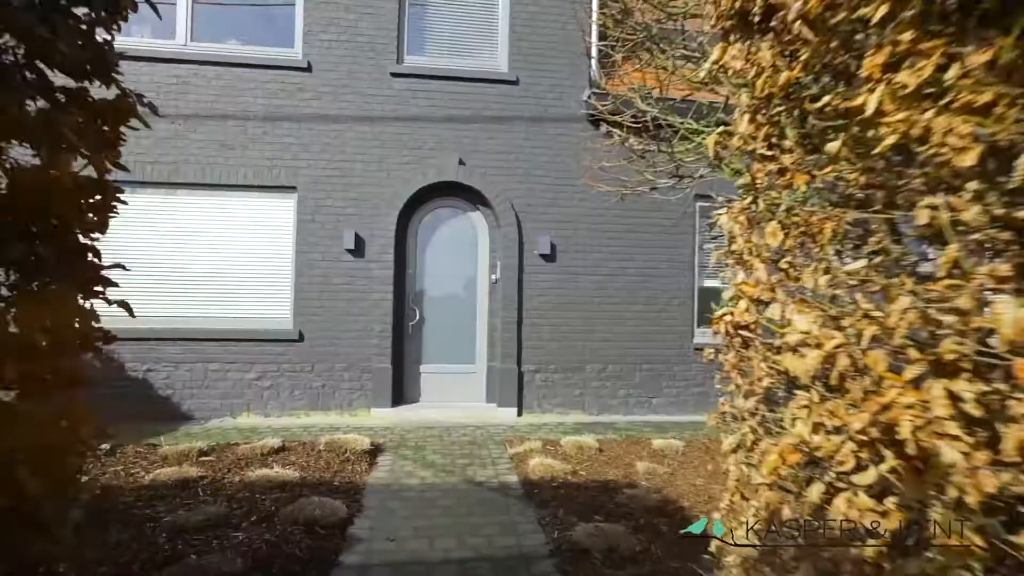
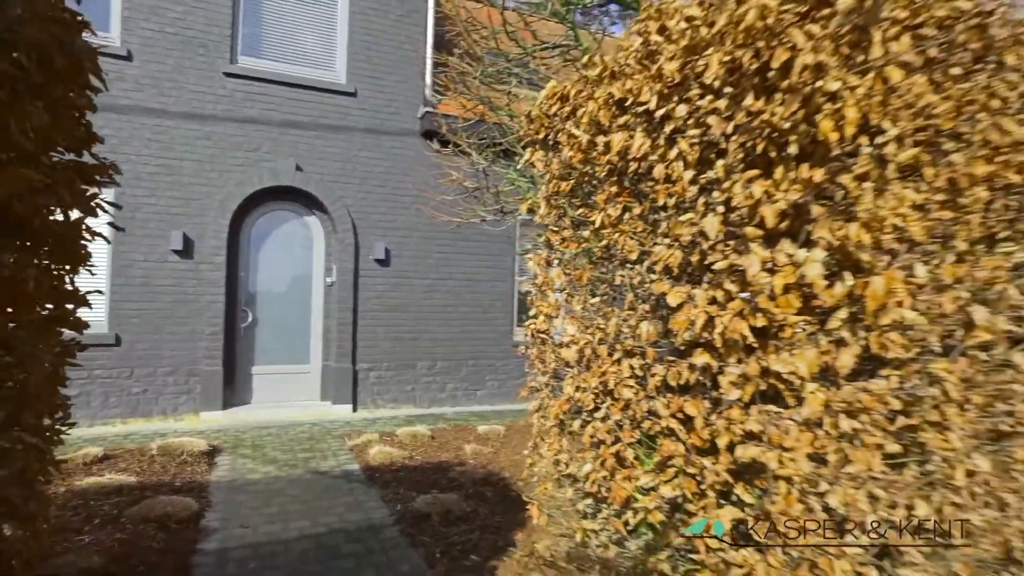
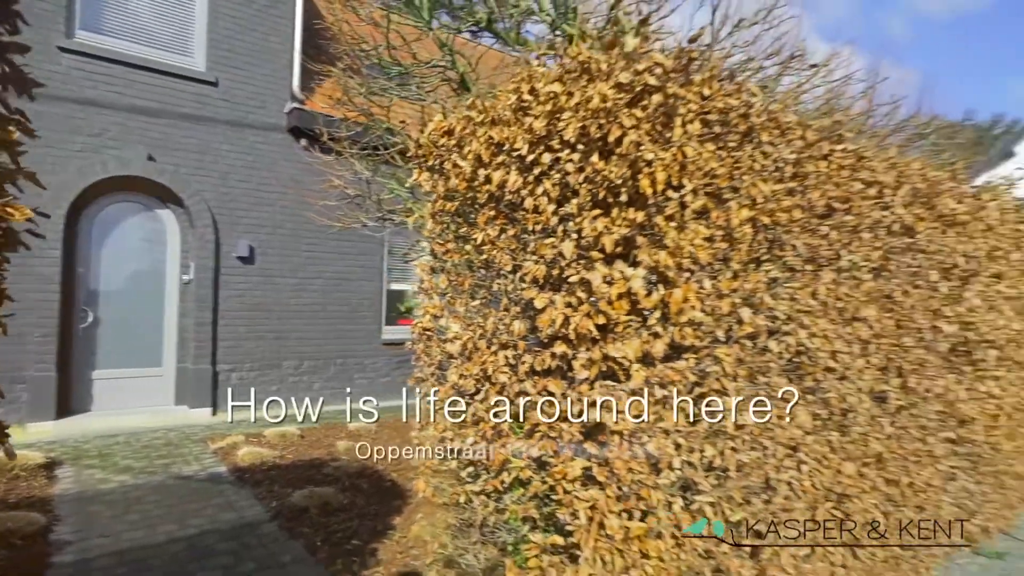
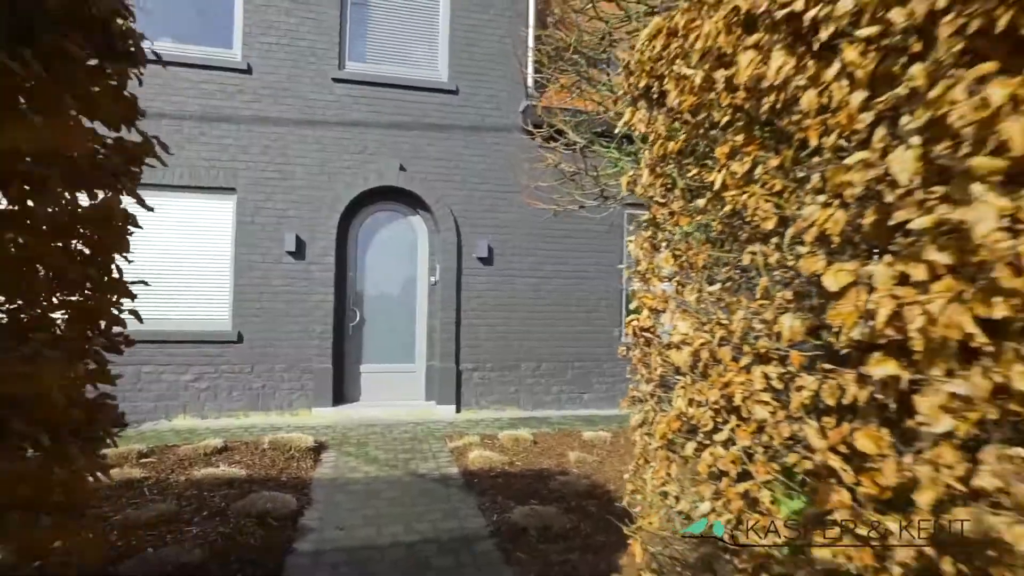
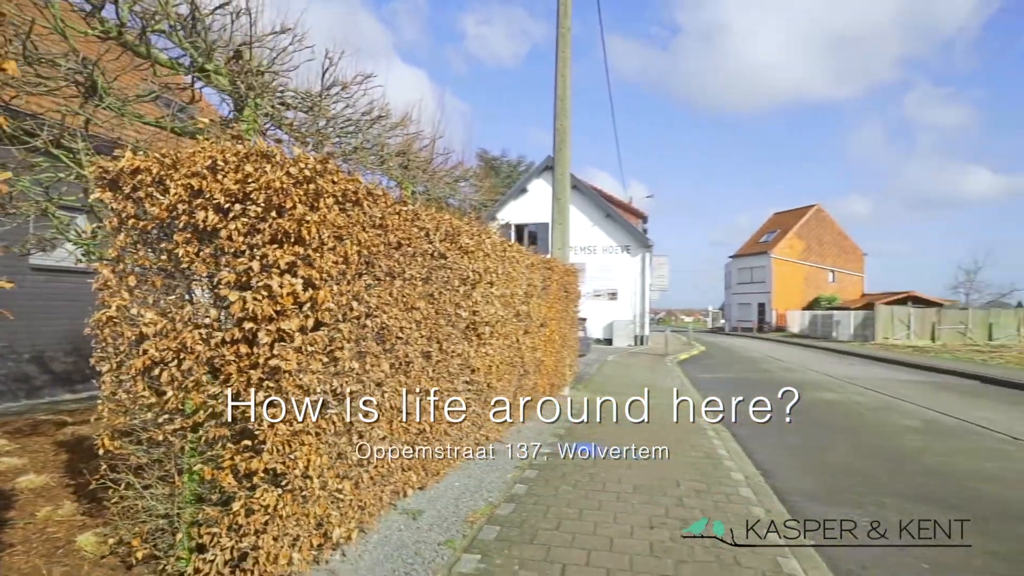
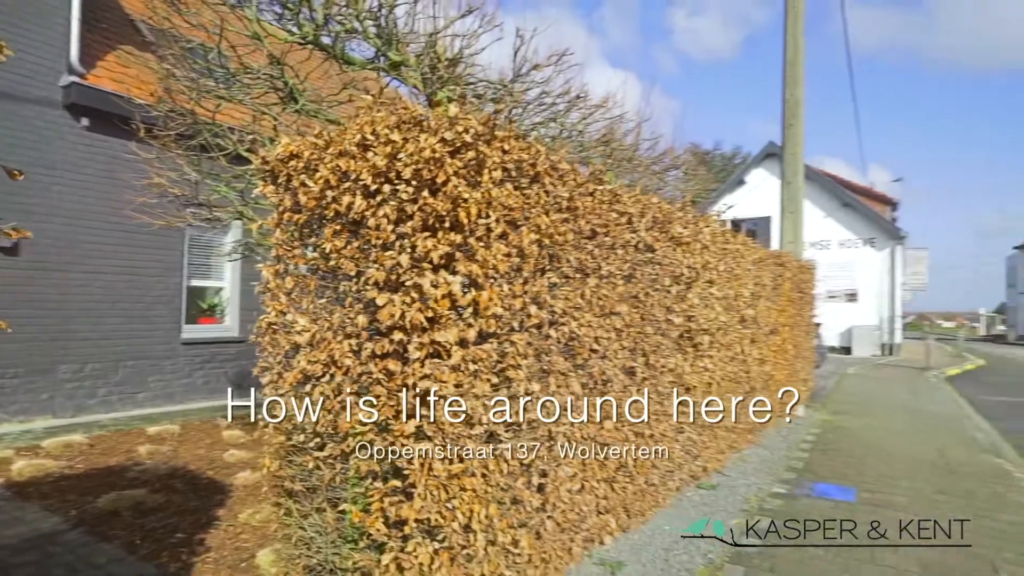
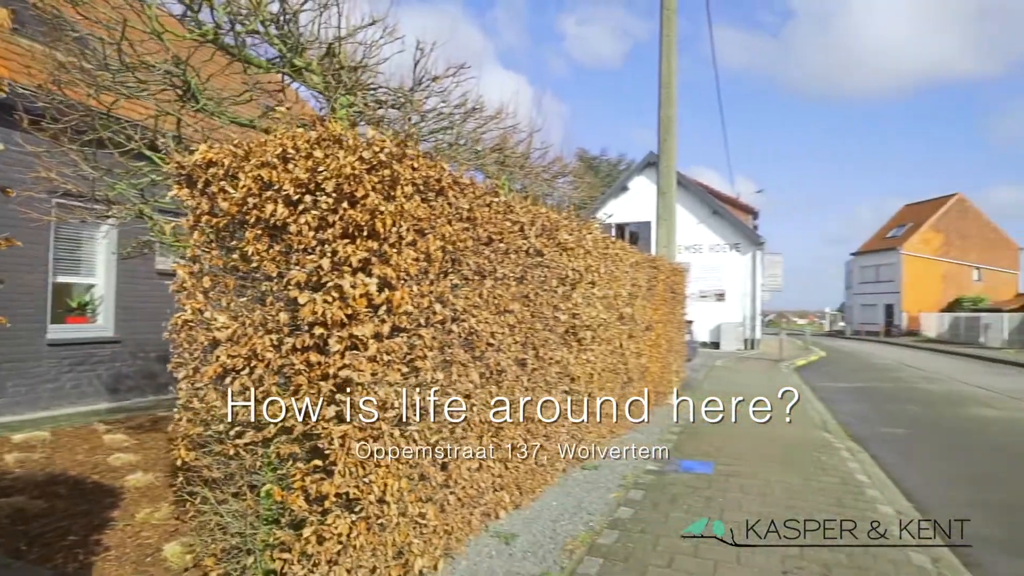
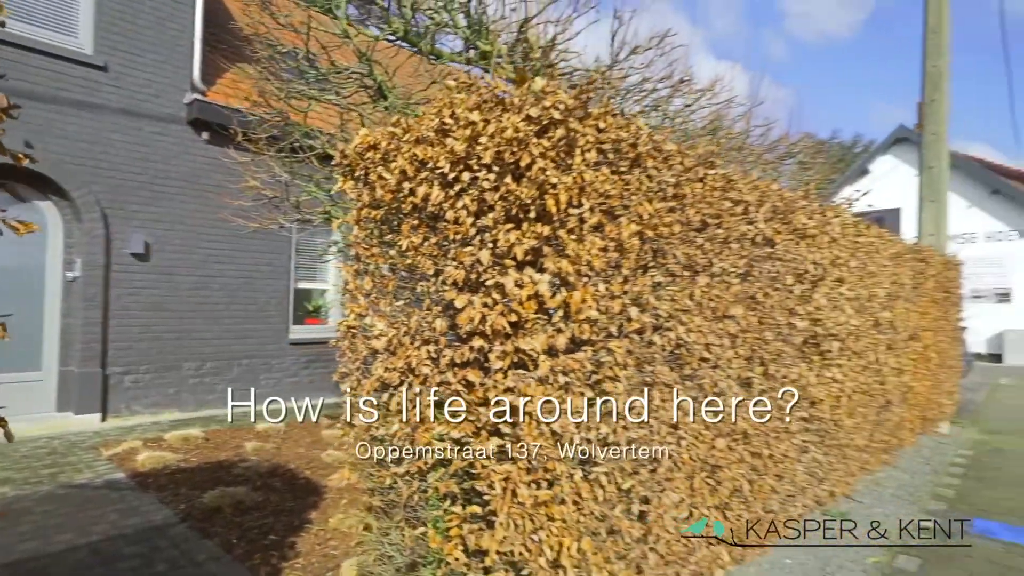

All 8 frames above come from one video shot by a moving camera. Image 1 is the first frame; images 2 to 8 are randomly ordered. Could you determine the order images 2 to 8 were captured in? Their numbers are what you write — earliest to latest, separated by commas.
4, 2, 3, 8, 6, 7, 5
